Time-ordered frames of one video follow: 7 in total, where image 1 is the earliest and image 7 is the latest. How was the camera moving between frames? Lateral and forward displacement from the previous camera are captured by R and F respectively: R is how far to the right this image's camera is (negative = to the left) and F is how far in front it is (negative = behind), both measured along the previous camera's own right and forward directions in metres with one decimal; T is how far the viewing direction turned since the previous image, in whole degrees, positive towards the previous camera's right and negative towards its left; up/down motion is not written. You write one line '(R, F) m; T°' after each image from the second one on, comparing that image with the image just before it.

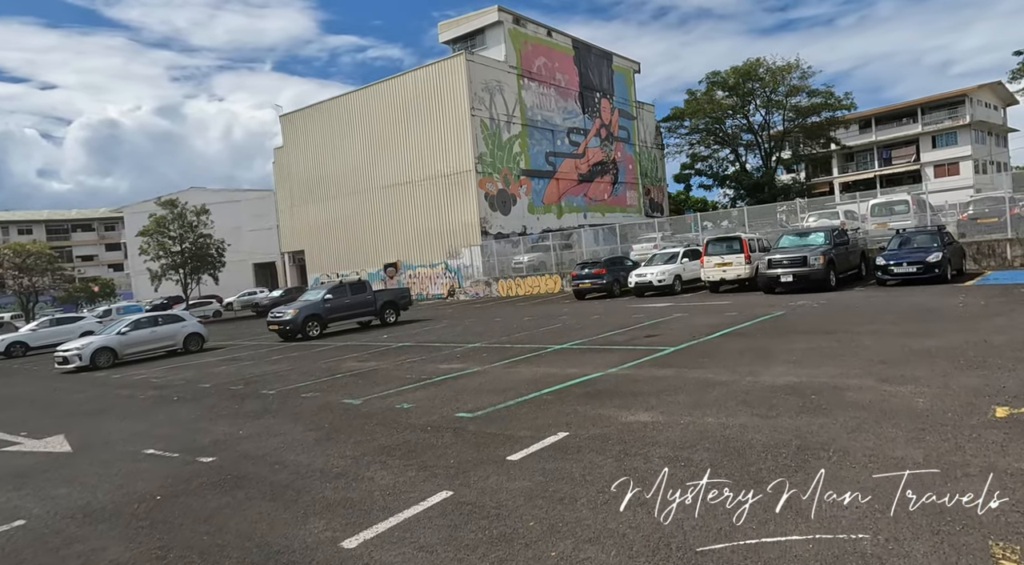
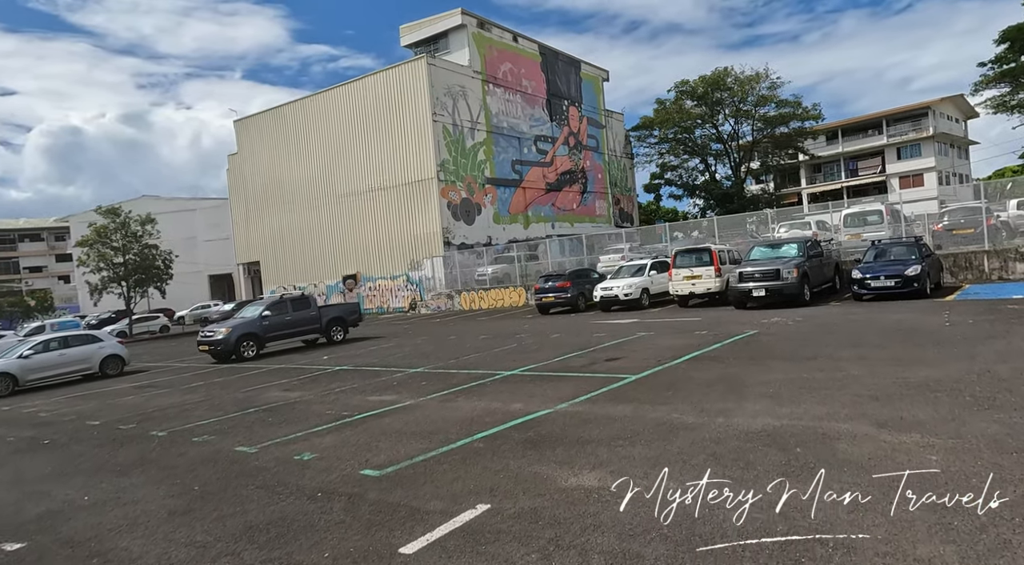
(+0.4, +1.4) m; +2°
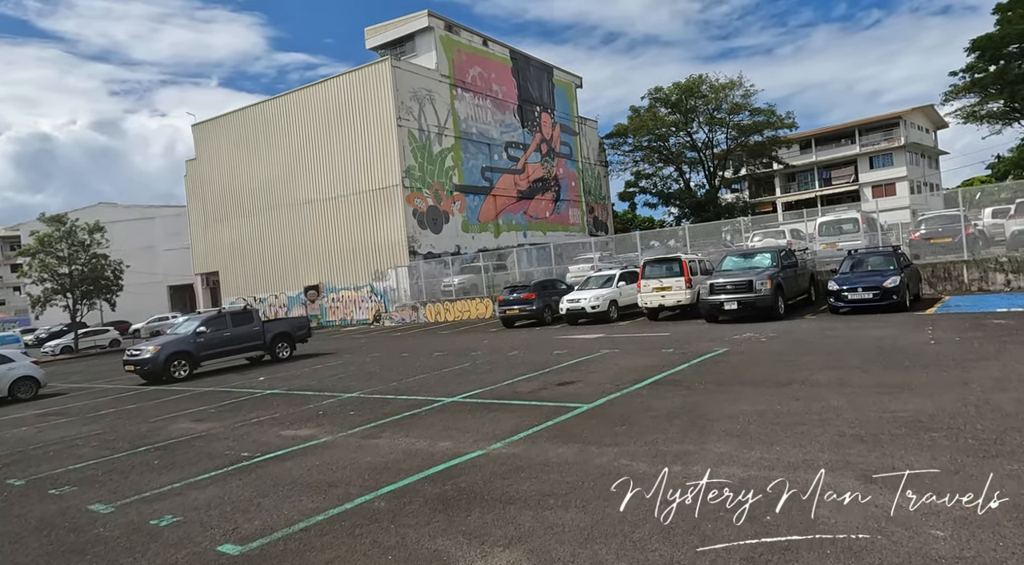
(+0.5, +1.2) m; +2°
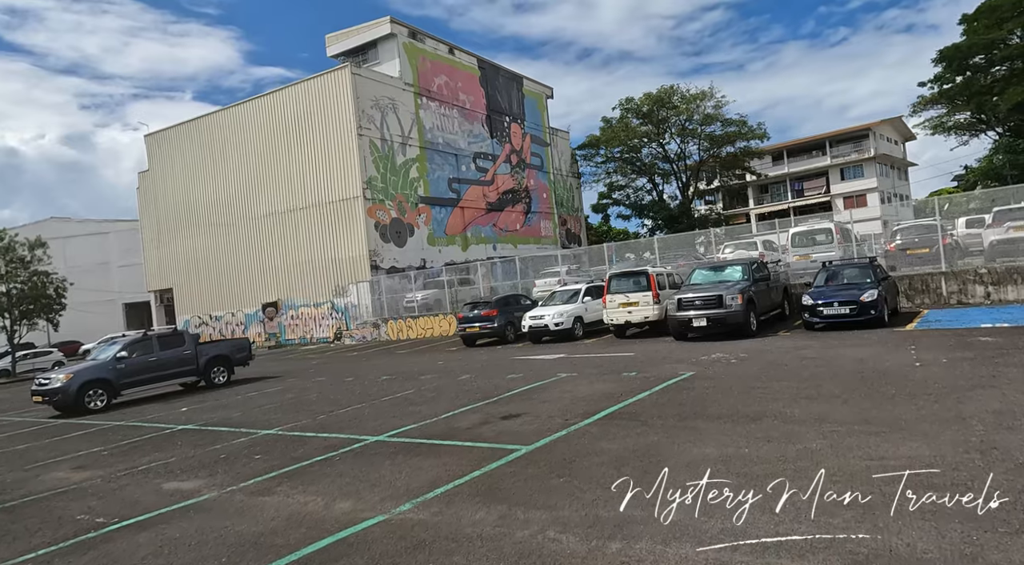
(+0.5, +1.2) m; +2°
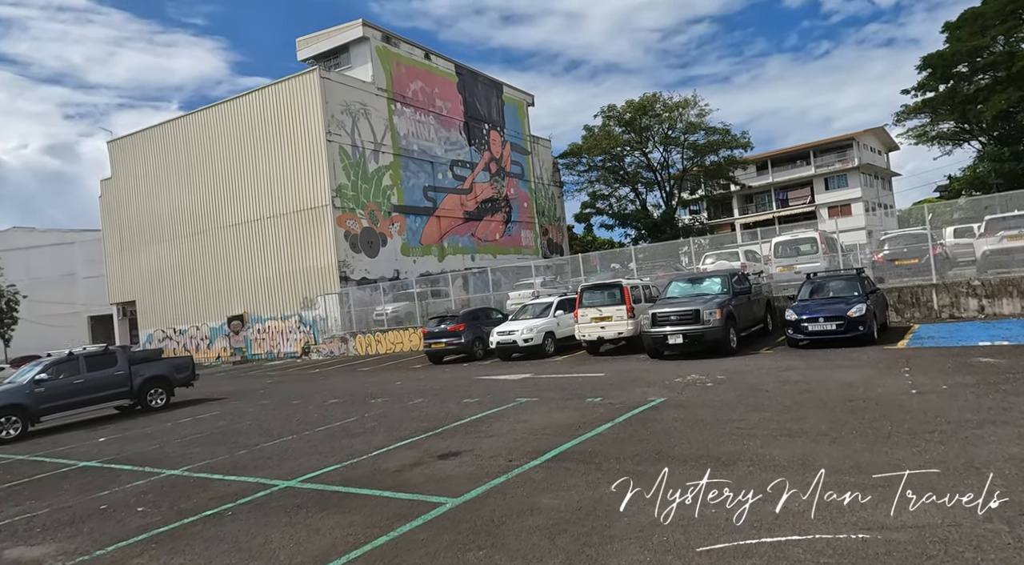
(+0.5, +1.2) m; +1°
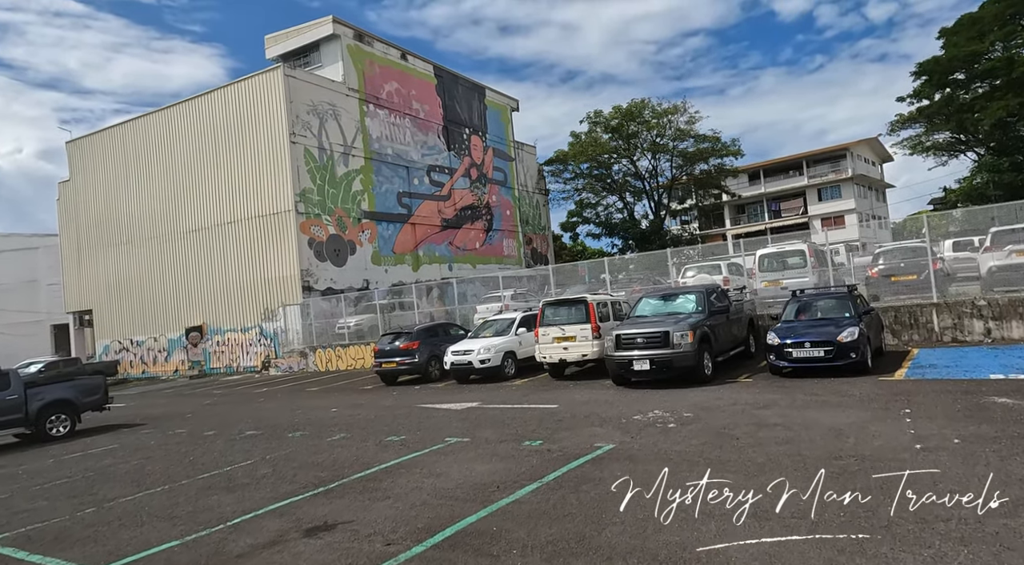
(+0.8, +1.8) m; 0°
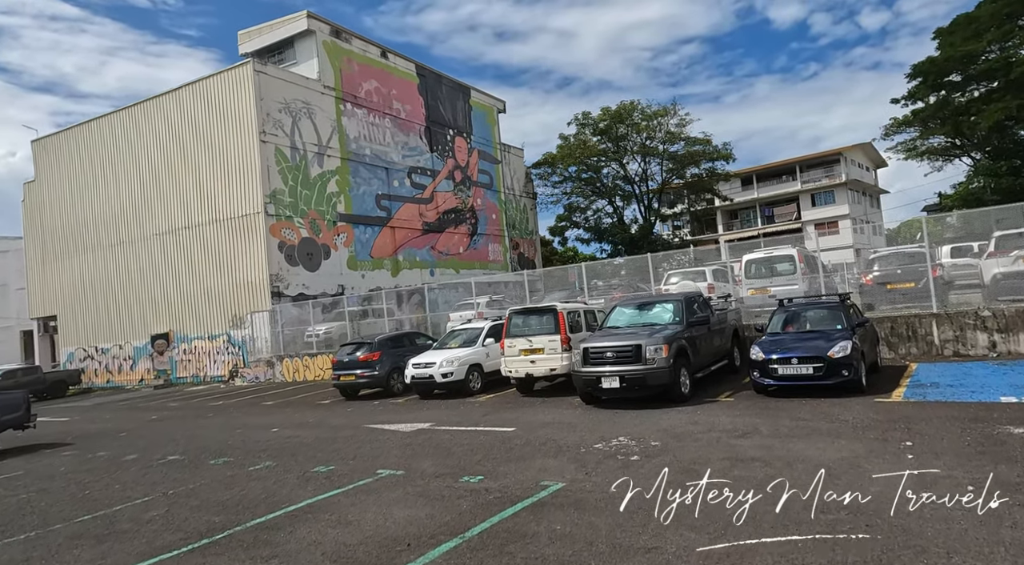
(+0.6, +1.3) m; 0°
